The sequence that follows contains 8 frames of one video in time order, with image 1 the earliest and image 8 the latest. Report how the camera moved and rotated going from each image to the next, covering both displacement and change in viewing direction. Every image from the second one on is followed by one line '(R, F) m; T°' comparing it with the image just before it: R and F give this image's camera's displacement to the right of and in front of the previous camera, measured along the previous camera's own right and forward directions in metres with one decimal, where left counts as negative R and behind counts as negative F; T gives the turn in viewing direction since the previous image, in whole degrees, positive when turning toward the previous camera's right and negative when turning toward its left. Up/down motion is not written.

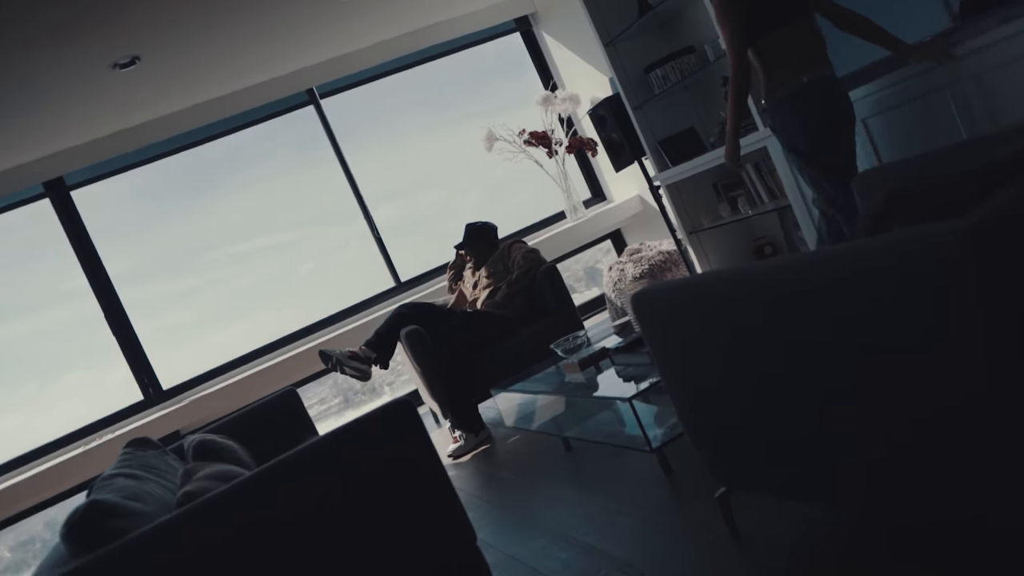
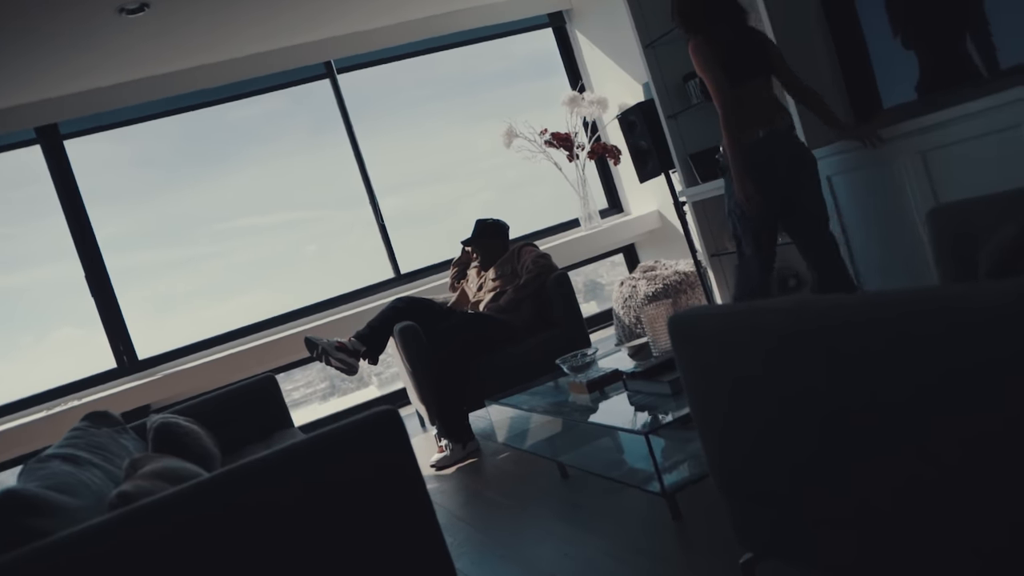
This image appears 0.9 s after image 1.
(0.0, +0.3) m; 0°
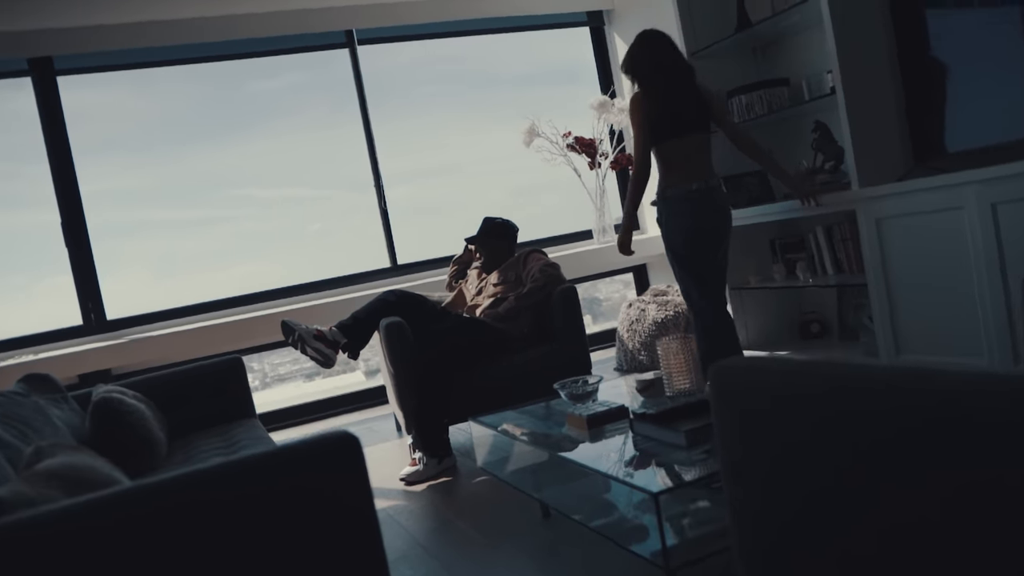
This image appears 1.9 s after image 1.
(0.0, +0.3) m; 0°
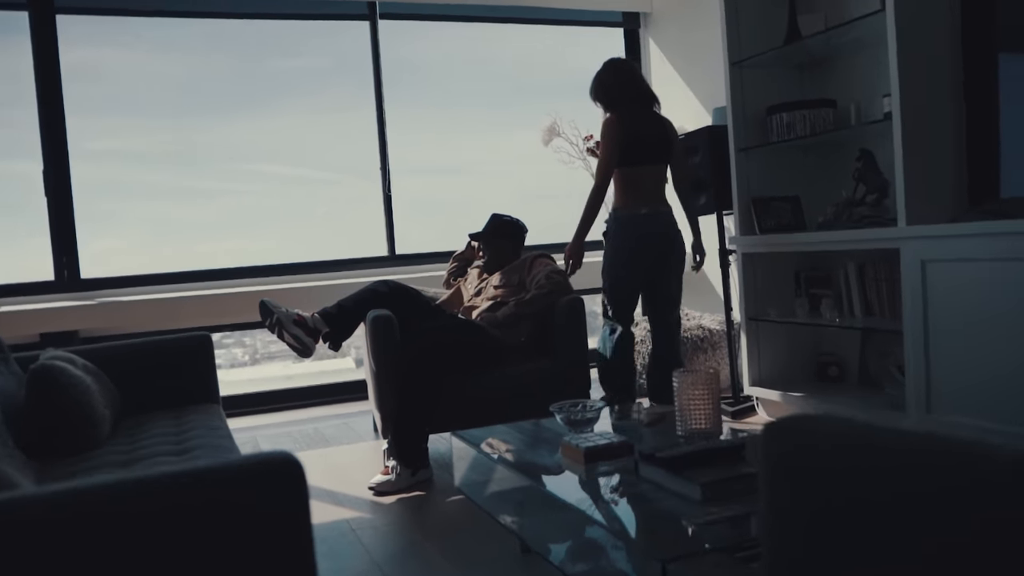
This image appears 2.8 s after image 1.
(0.0, +0.3) m; 0°
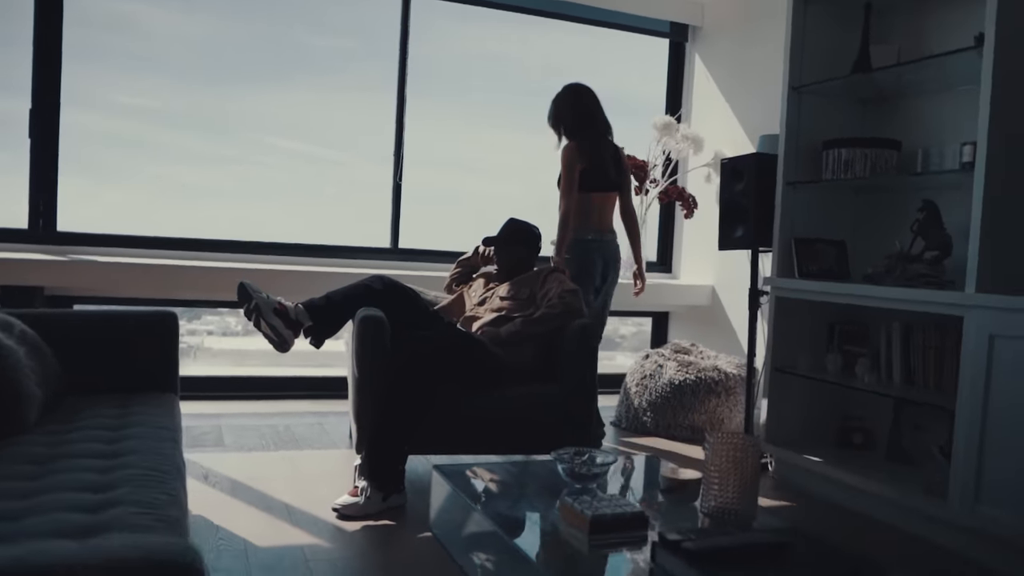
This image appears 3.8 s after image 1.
(0.0, +0.3) m; 0°
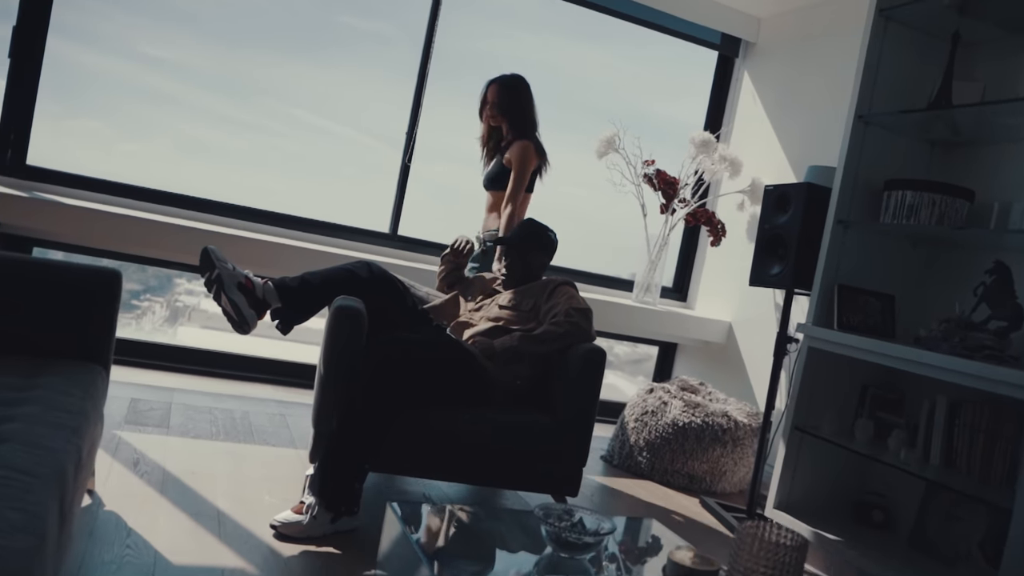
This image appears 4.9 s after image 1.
(0.0, +0.4) m; 0°
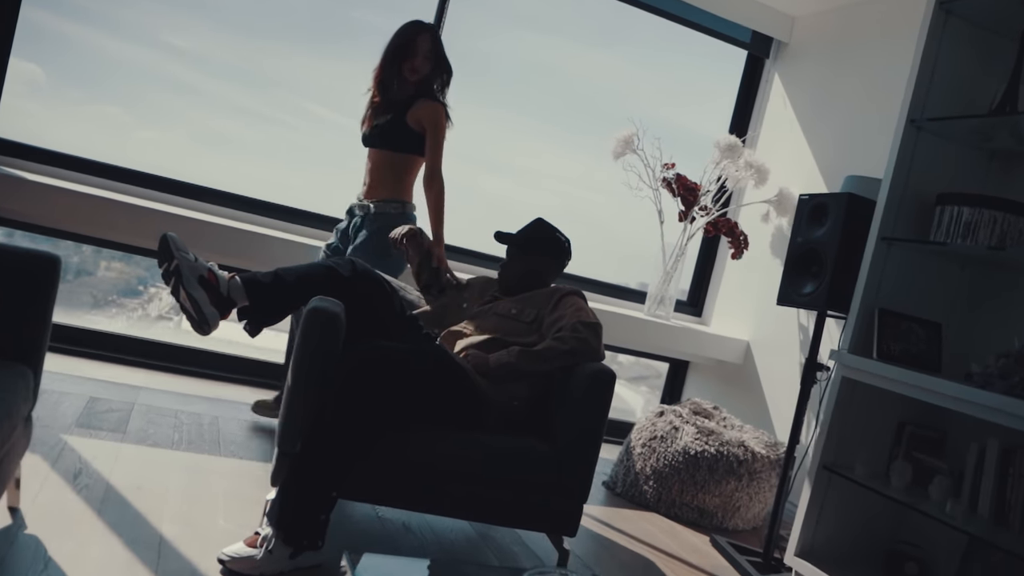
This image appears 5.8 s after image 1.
(0.0, +0.3) m; 0°
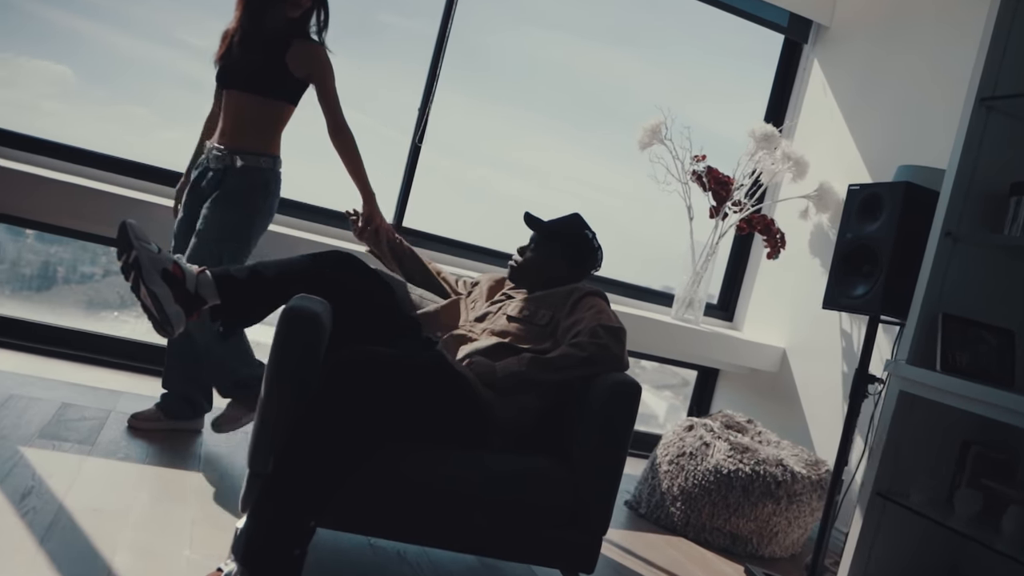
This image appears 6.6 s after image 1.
(0.0, +0.3) m; -1°
